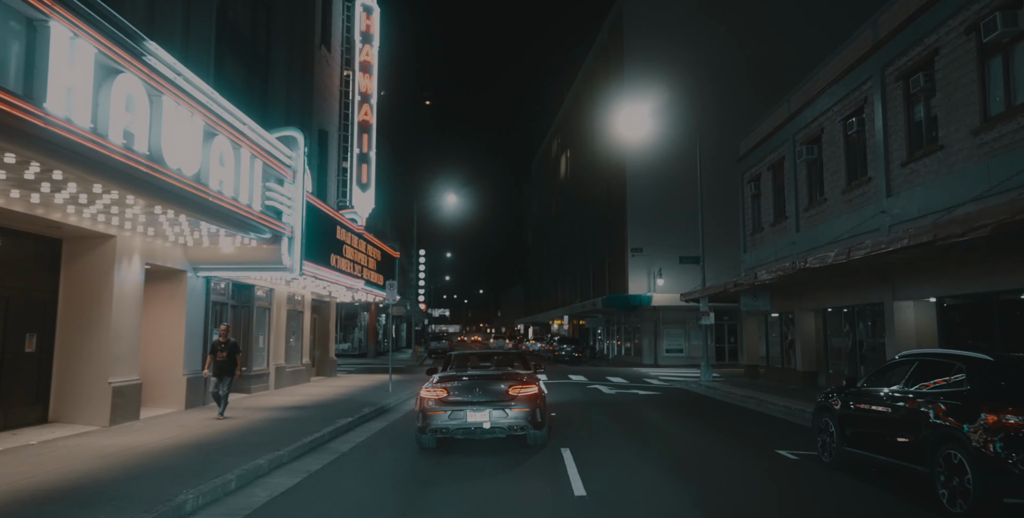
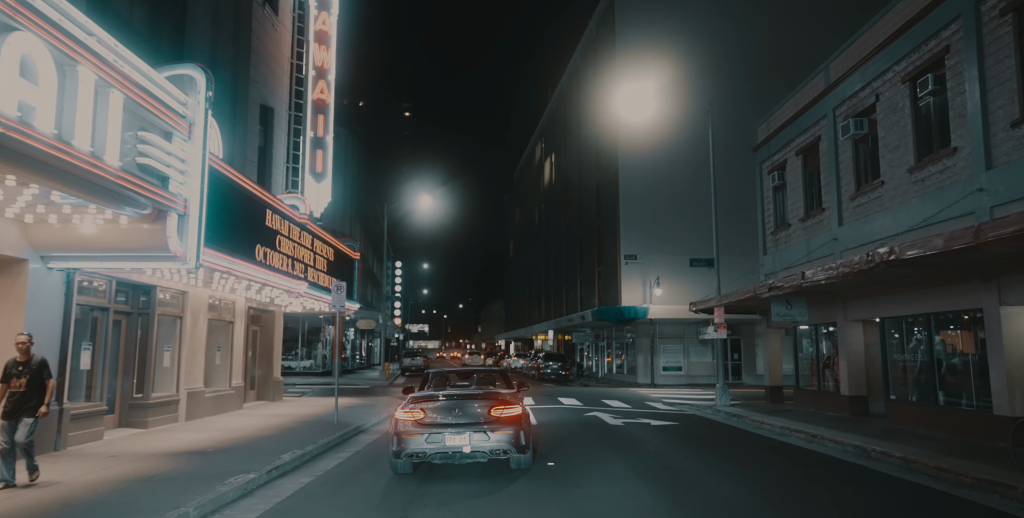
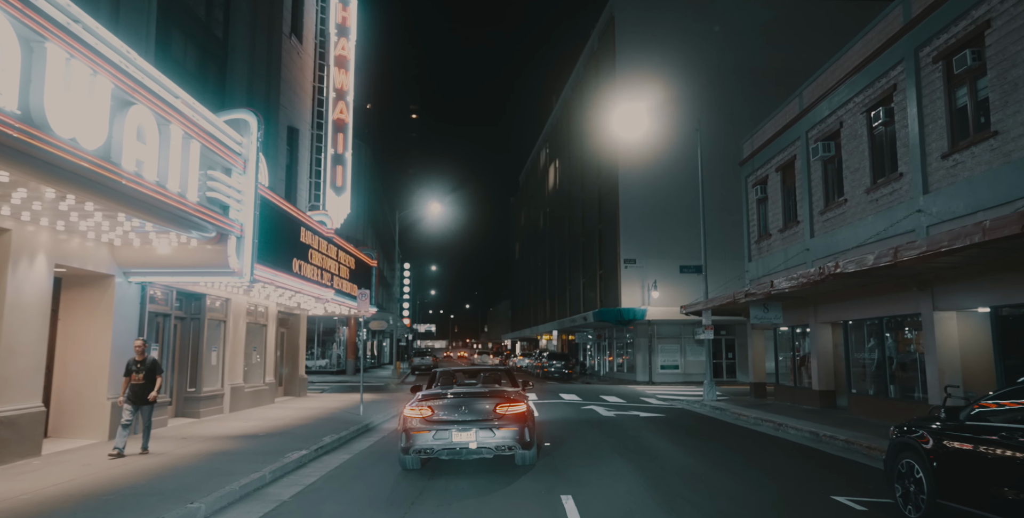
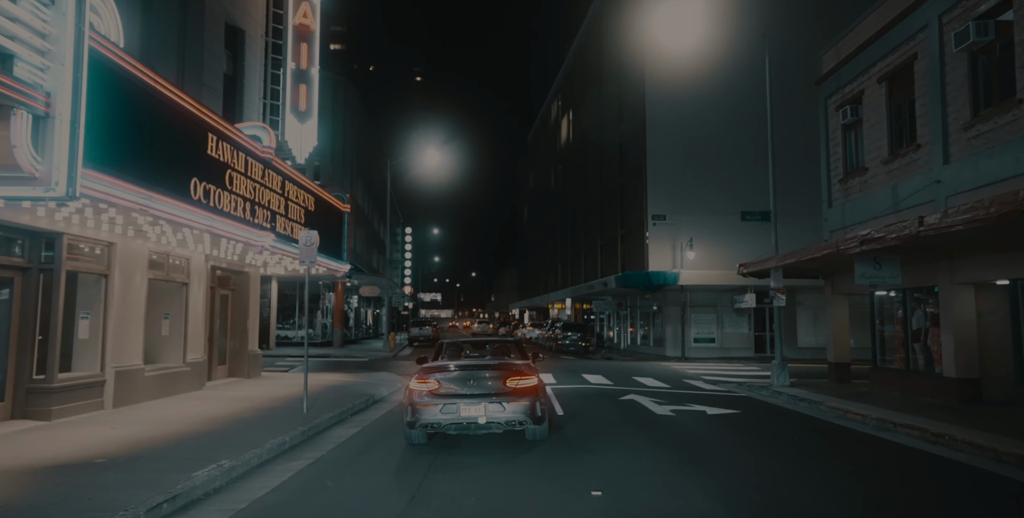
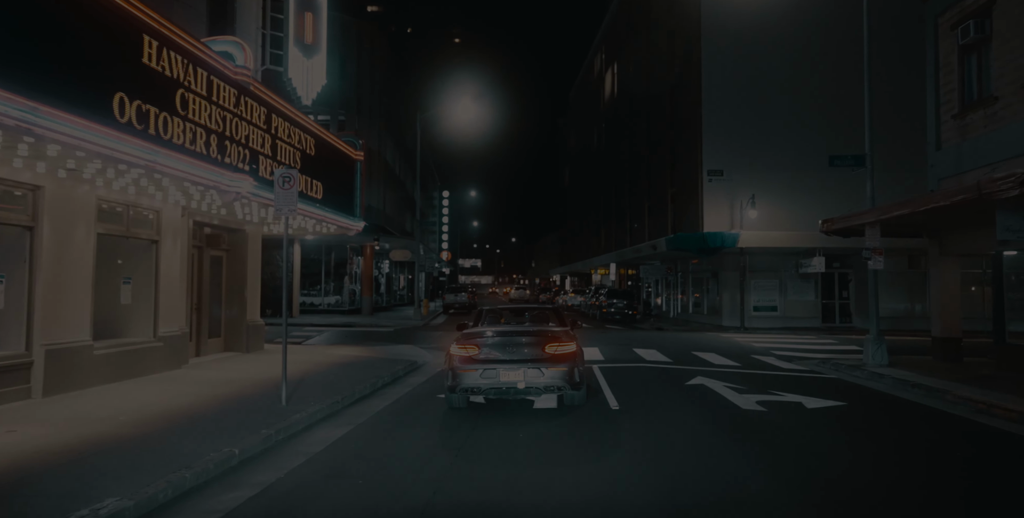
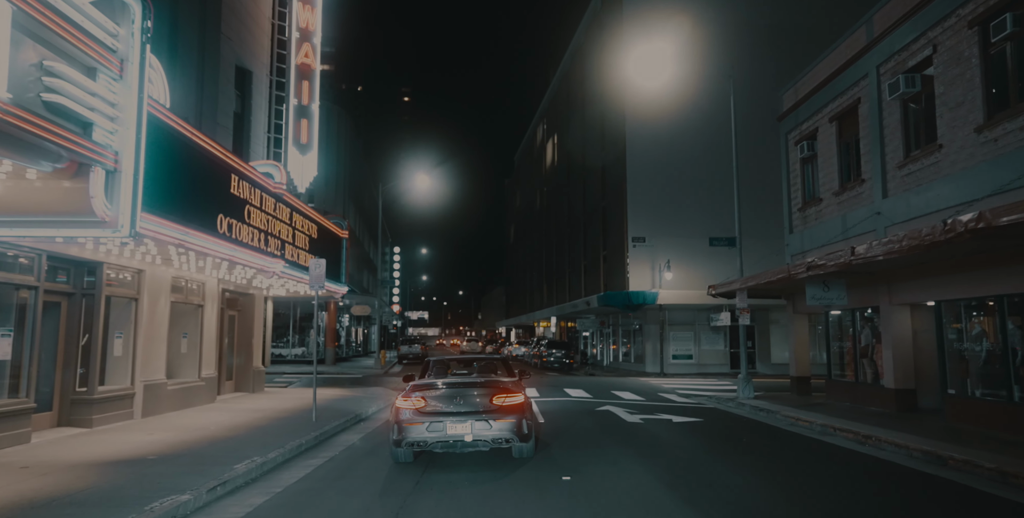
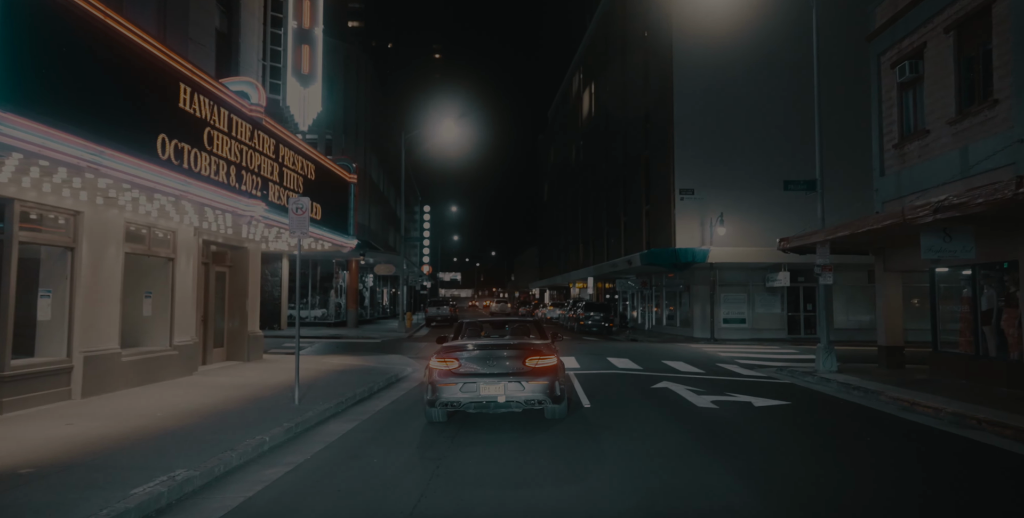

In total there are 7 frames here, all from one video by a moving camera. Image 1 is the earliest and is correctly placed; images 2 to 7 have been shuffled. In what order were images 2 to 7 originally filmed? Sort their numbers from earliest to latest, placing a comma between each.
3, 2, 6, 4, 7, 5
